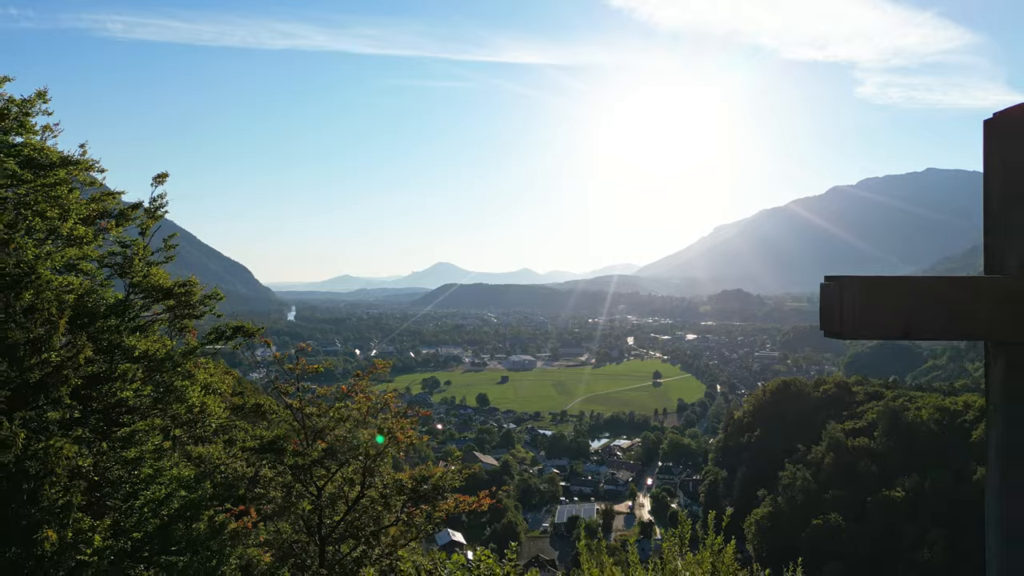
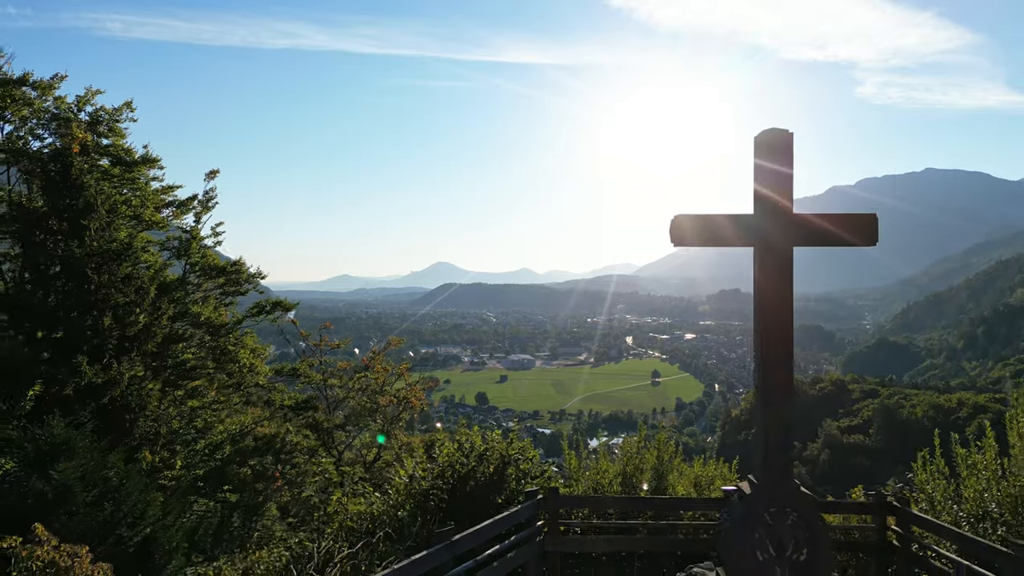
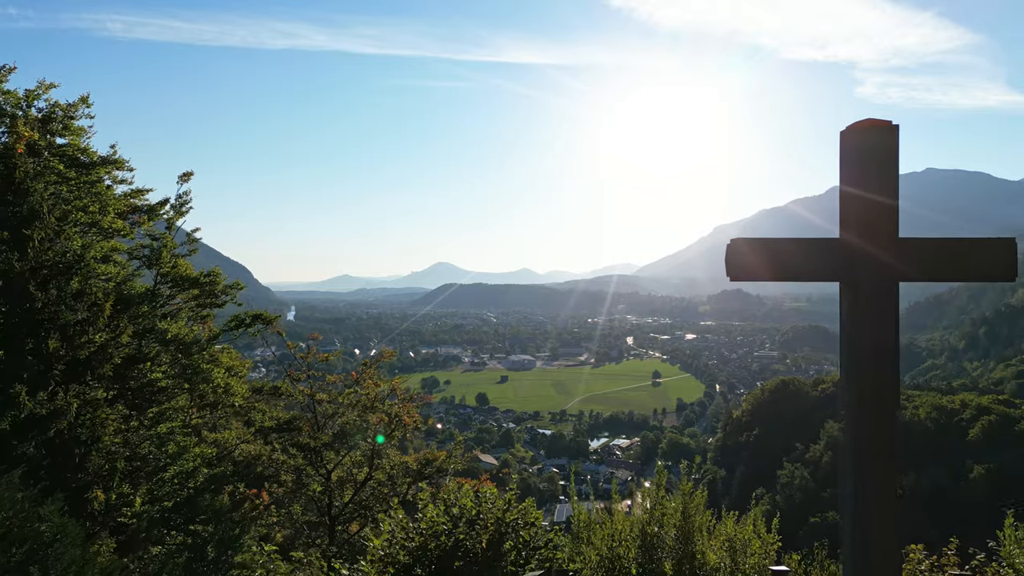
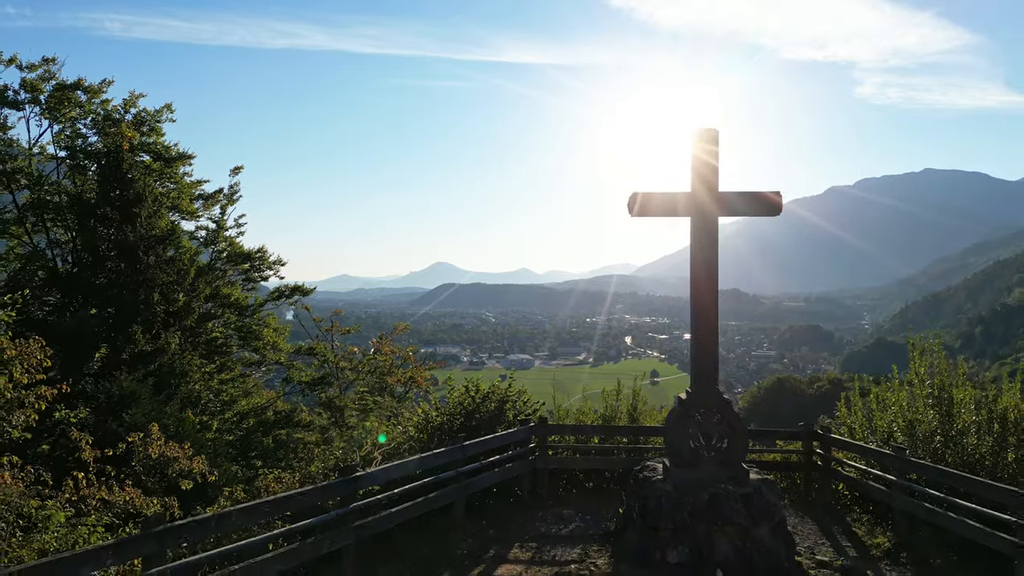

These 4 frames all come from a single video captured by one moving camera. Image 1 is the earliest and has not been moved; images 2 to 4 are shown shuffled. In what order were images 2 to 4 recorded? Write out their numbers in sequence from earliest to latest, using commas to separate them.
3, 2, 4
